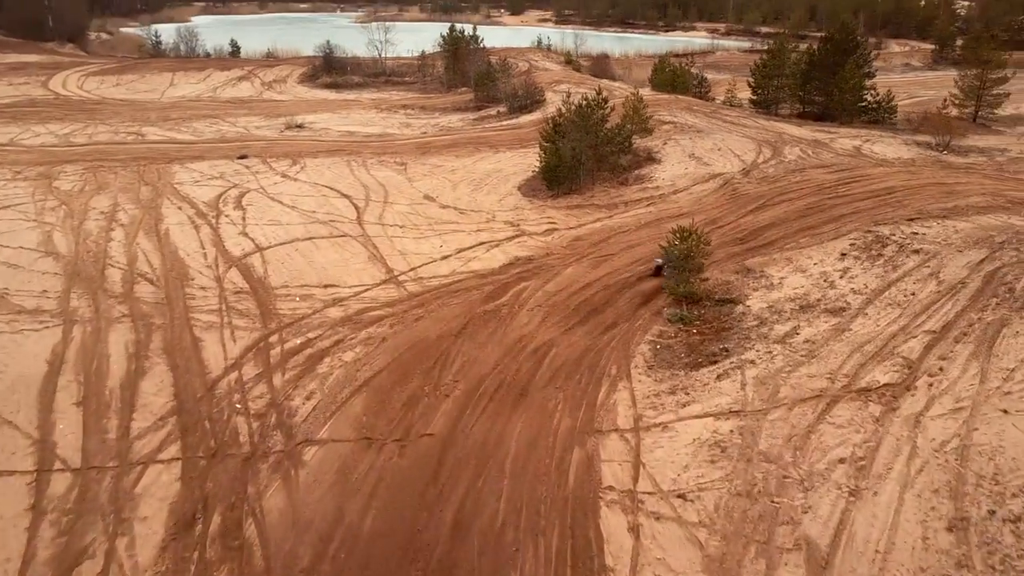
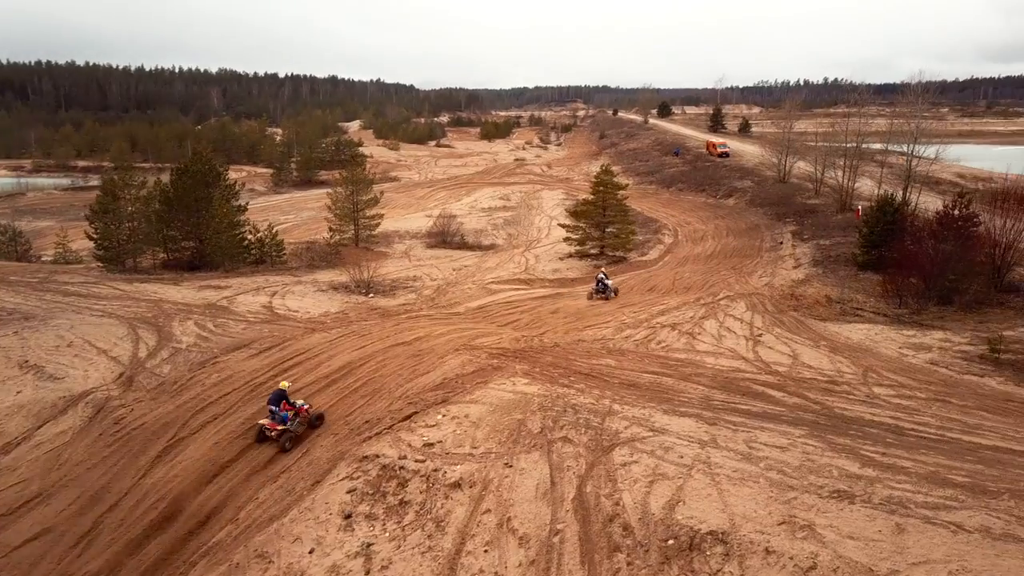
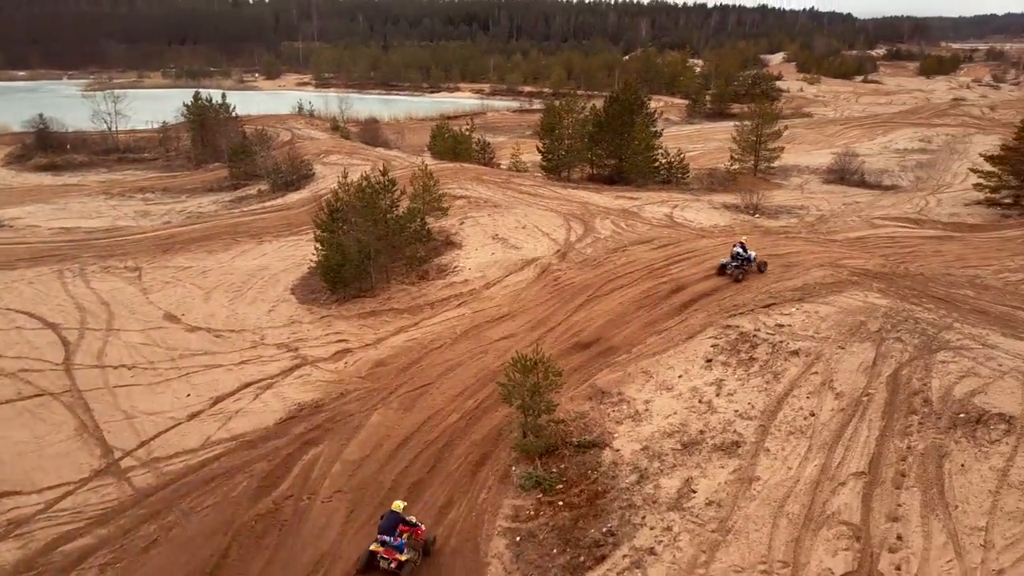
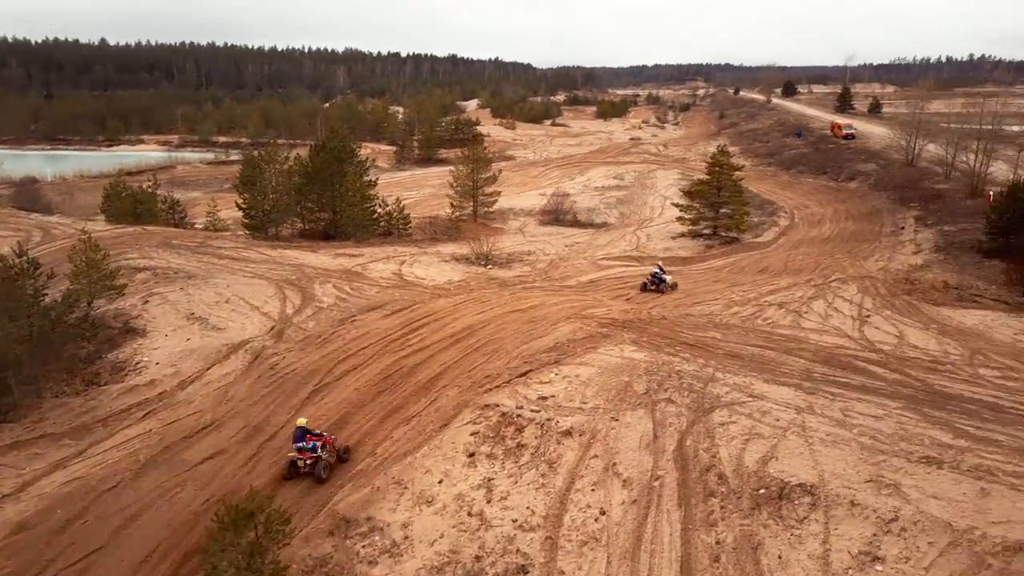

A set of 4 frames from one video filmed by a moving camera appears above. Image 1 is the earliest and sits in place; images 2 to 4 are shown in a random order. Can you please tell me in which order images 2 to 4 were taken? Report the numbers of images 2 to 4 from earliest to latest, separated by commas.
3, 4, 2
